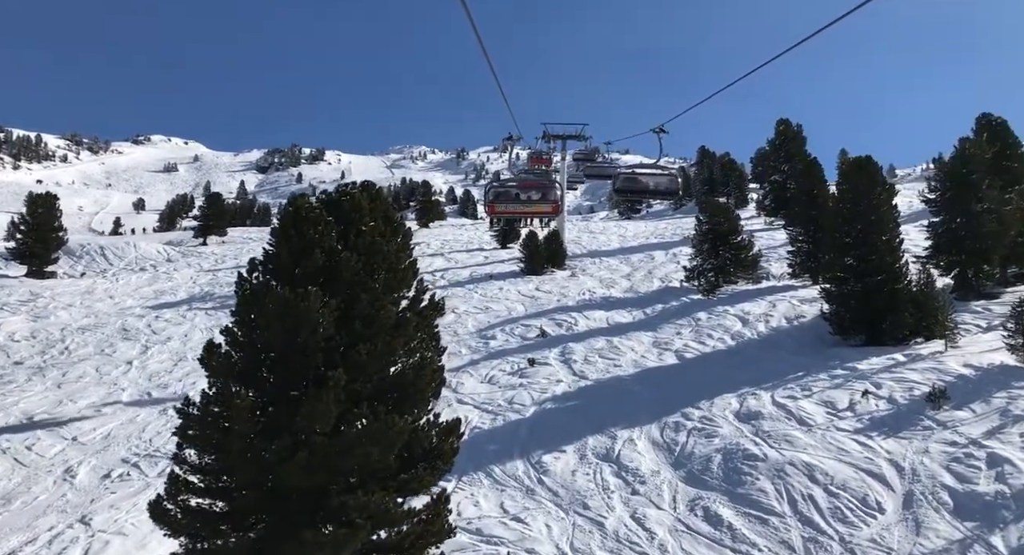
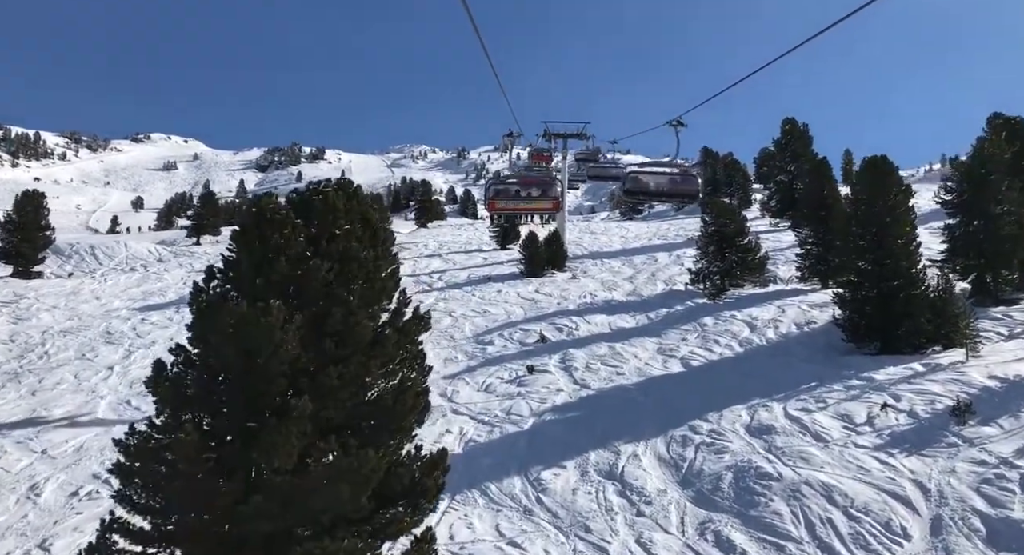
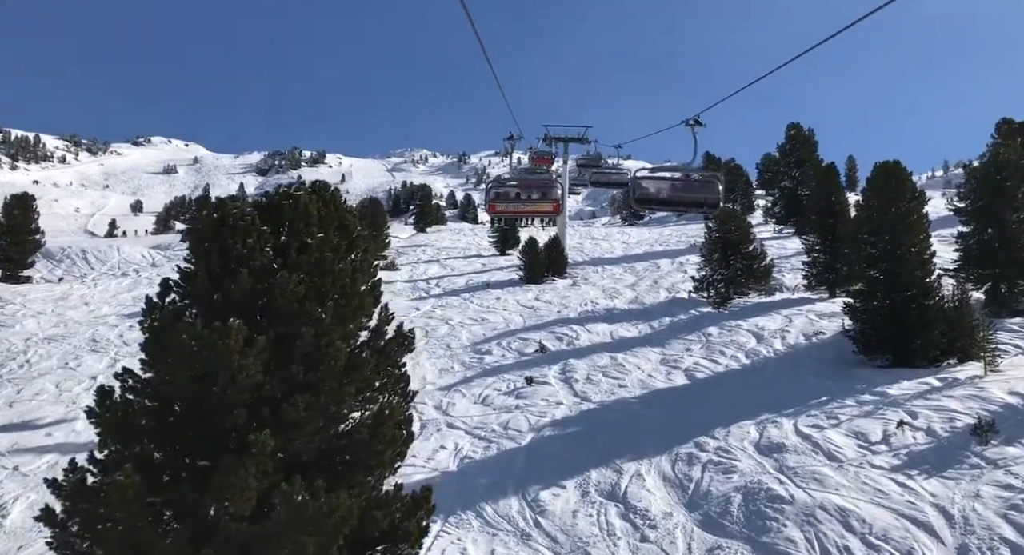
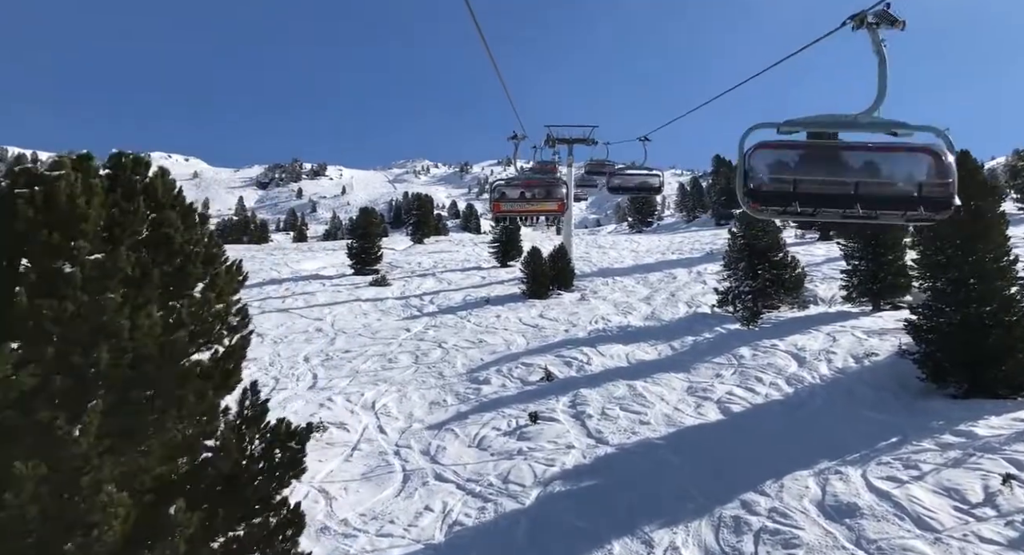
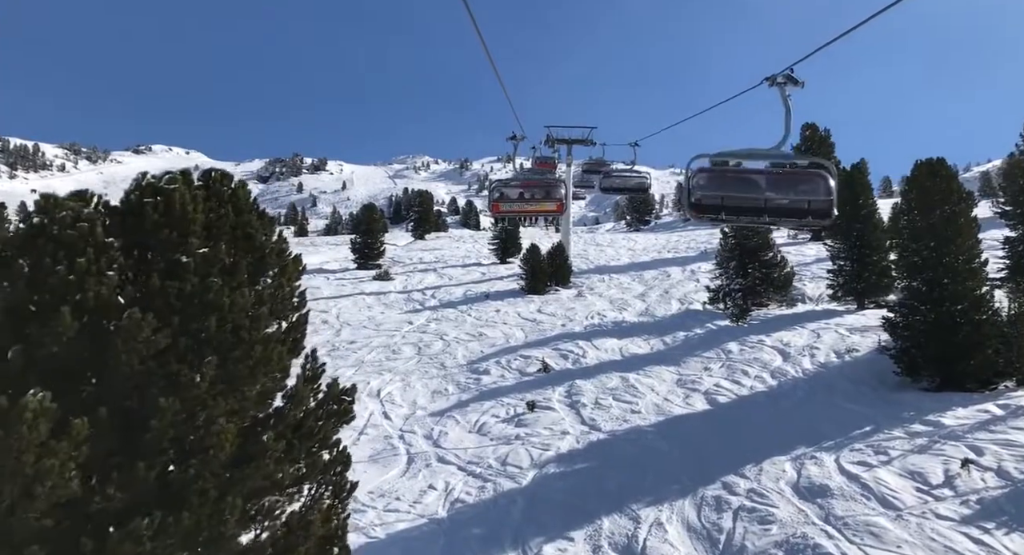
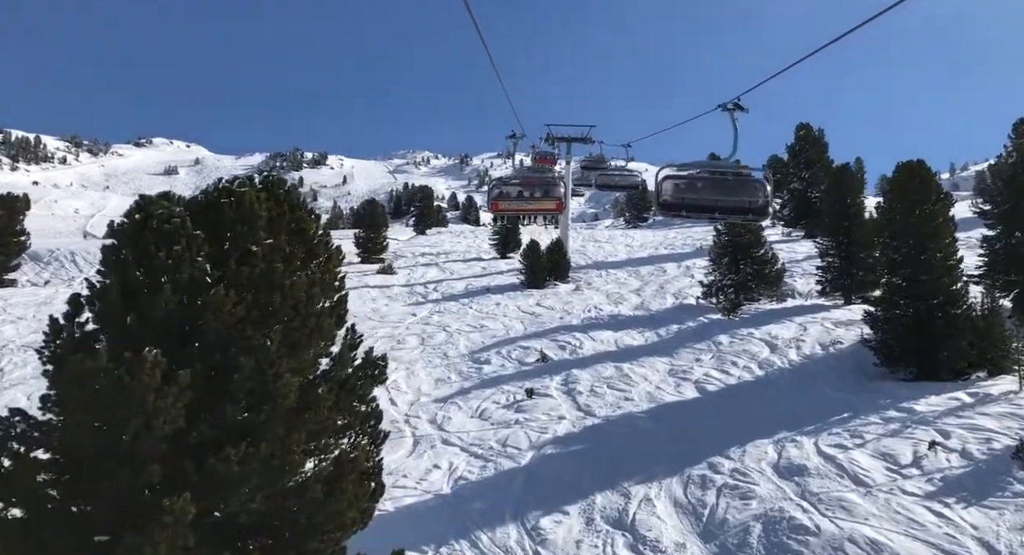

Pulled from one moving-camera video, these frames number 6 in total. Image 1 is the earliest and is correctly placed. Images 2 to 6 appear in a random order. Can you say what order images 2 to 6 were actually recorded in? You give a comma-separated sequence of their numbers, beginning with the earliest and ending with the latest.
2, 3, 6, 5, 4
